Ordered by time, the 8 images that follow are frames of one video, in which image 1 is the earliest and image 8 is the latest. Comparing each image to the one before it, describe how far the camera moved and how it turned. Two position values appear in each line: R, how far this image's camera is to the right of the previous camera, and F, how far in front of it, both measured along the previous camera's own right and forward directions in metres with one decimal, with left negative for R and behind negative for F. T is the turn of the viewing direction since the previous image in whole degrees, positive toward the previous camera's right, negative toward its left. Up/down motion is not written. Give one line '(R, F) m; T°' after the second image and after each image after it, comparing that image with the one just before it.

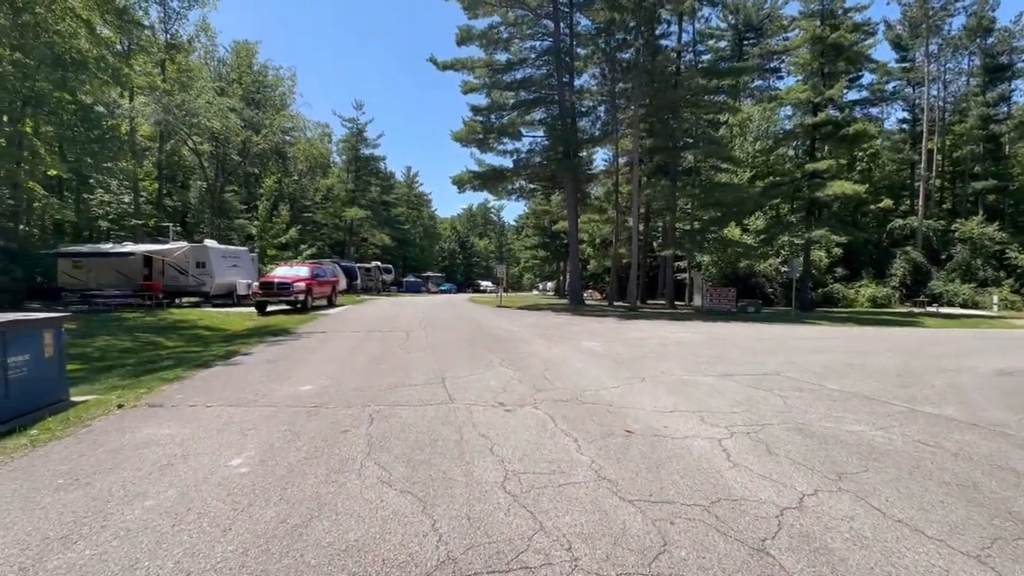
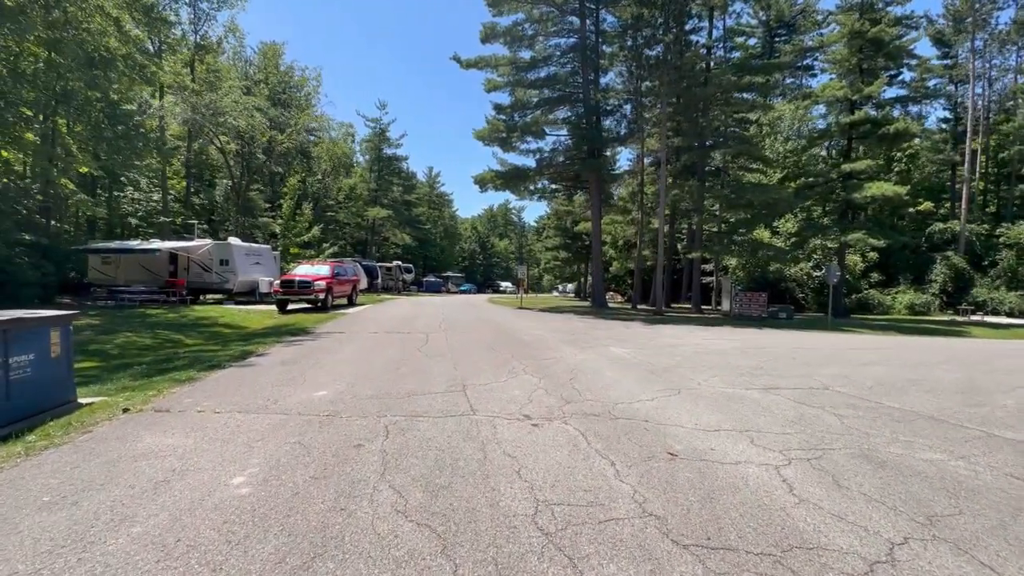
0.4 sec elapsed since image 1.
(-0.1, +0.5) m; -2°
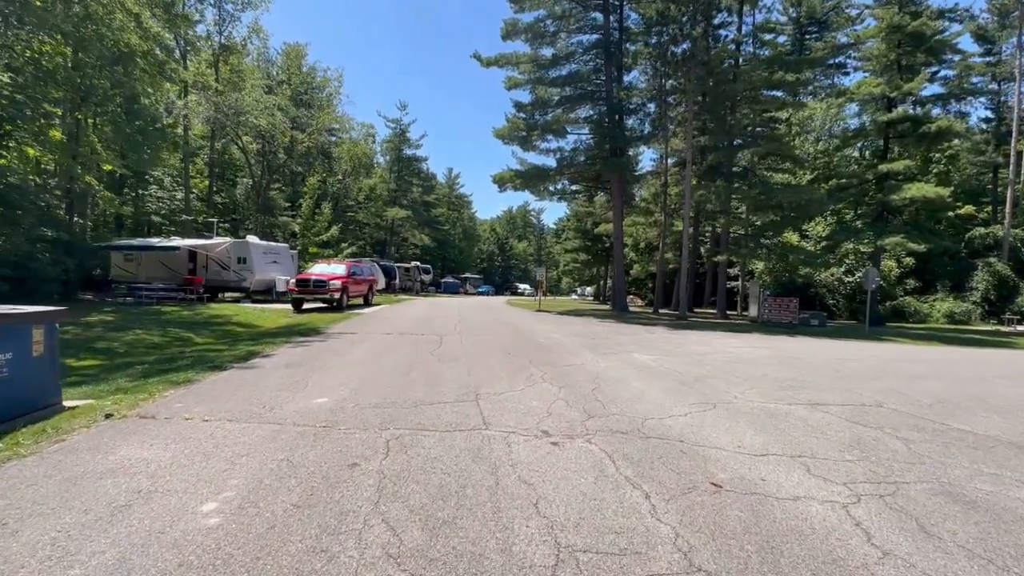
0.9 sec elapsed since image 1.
(0.0, +0.6) m; -2°
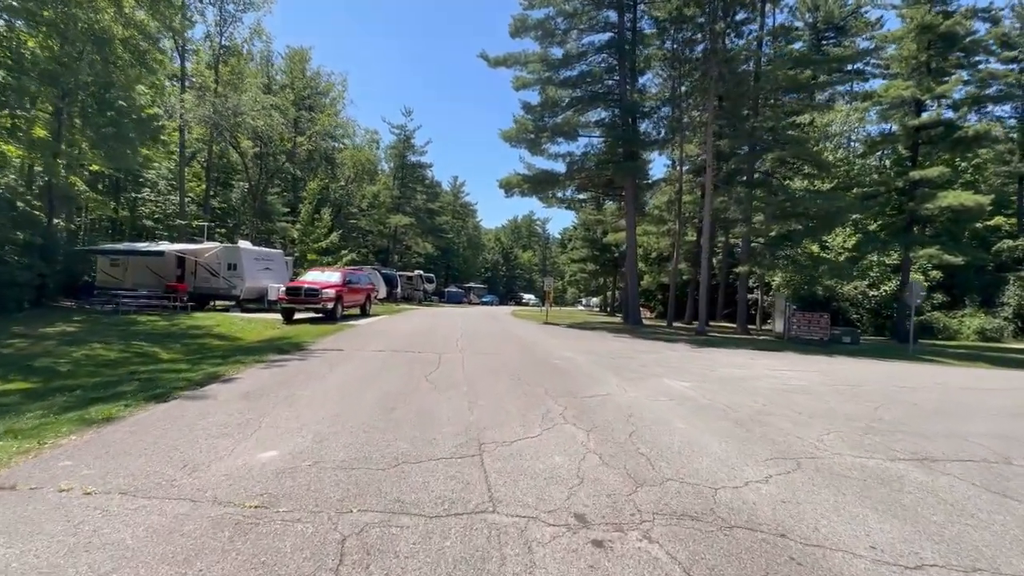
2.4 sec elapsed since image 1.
(-0.1, +1.6) m; 0°
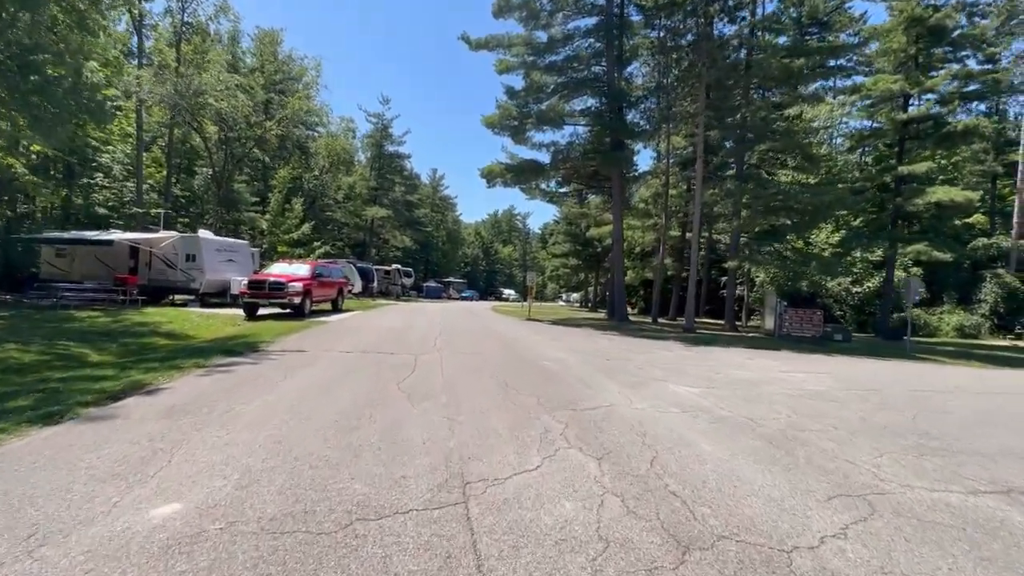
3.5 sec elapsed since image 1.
(-0.1, +1.2) m; +2°
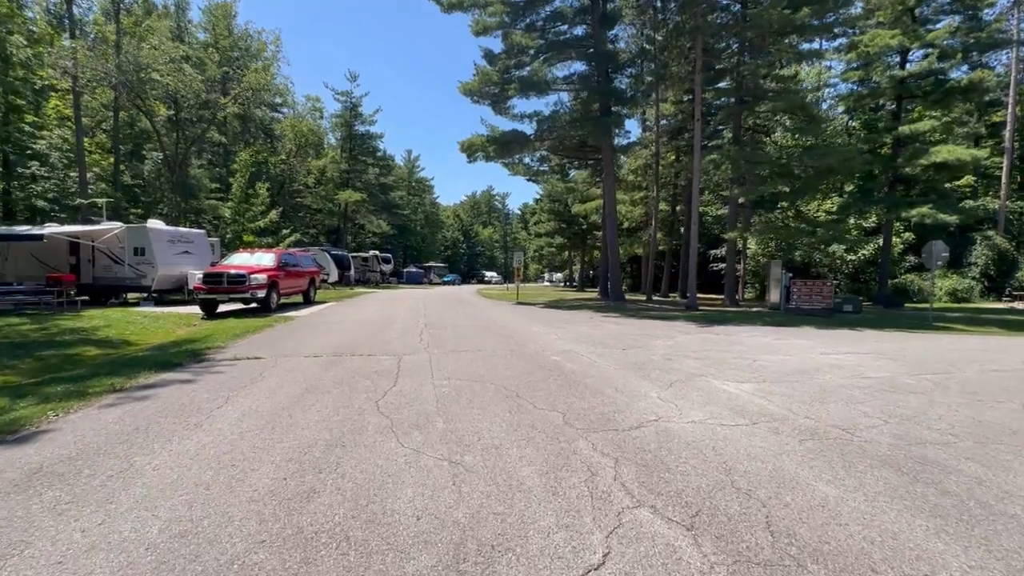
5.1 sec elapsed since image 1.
(-0.3, +1.7) m; +2°
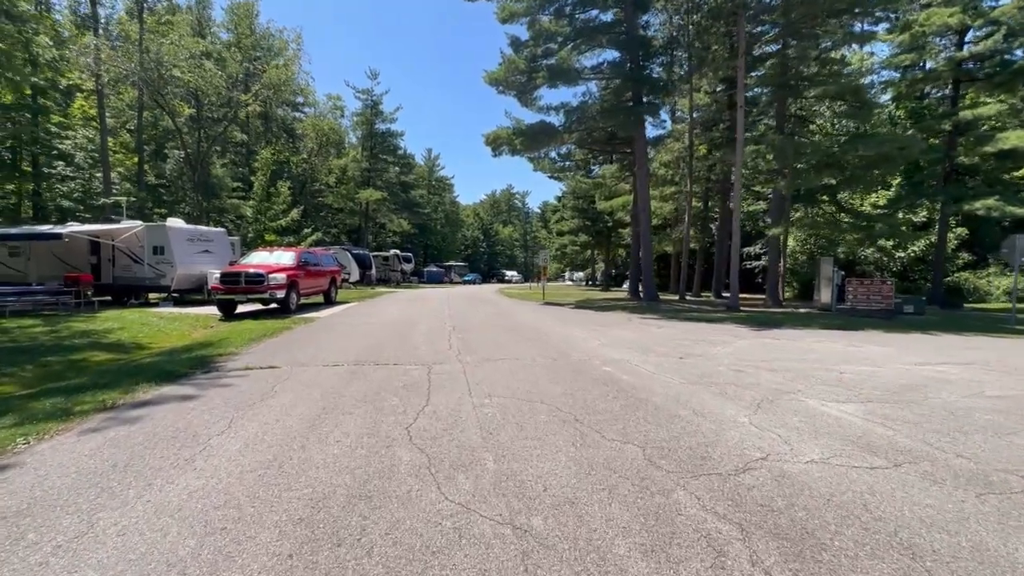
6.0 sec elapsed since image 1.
(-0.4, +1.0) m; -2°
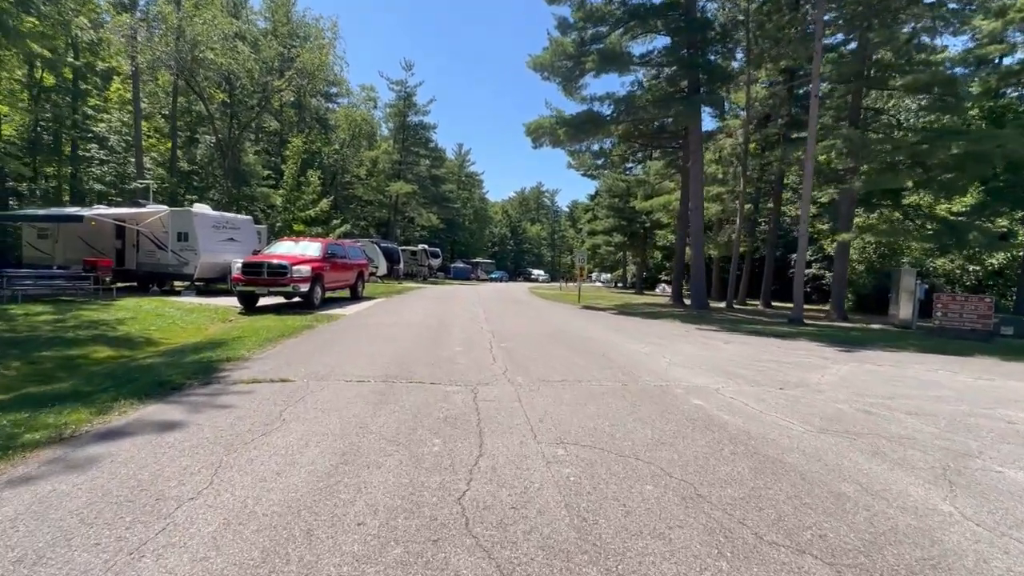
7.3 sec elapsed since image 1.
(-0.6, +1.4) m; -3°
